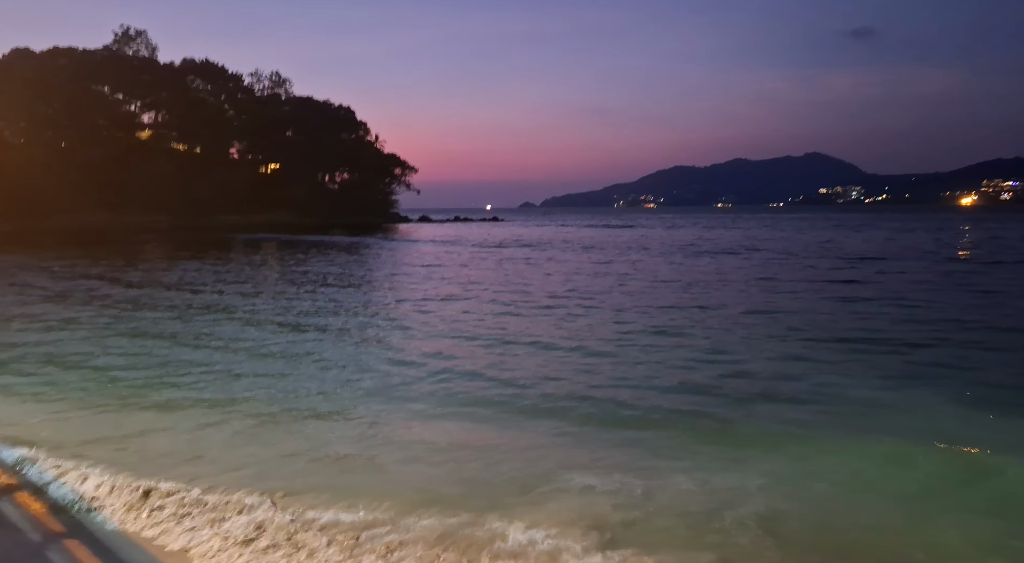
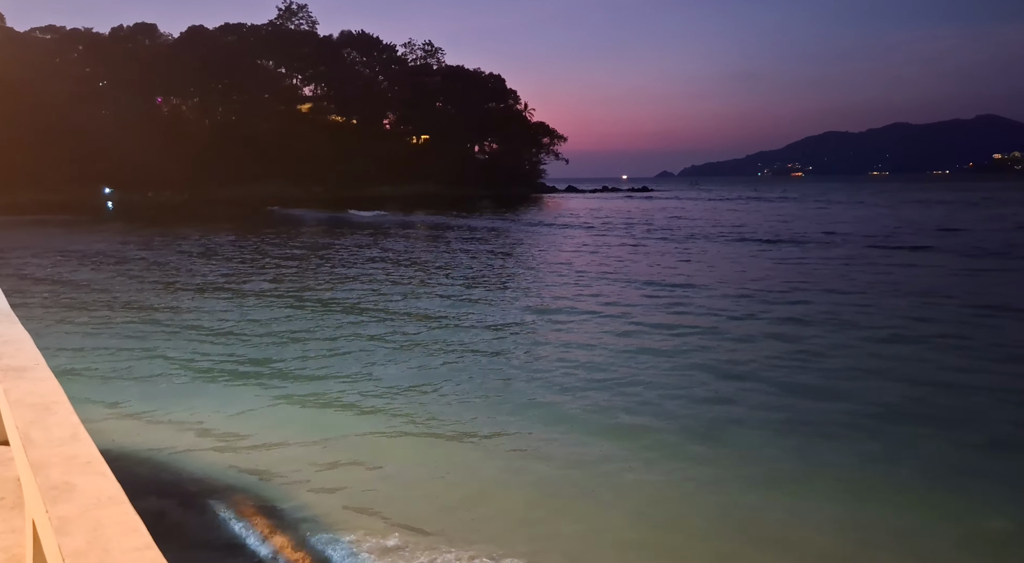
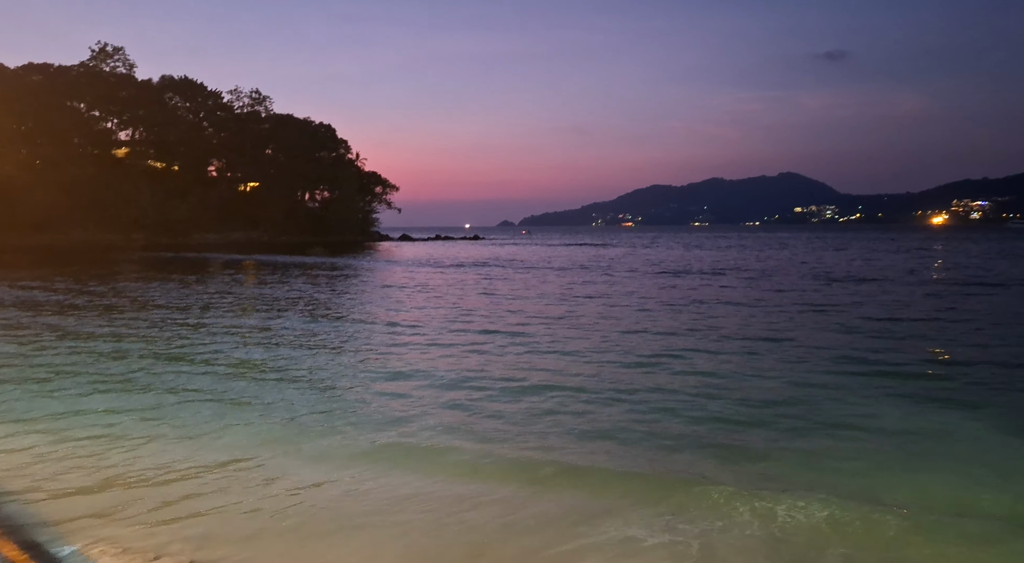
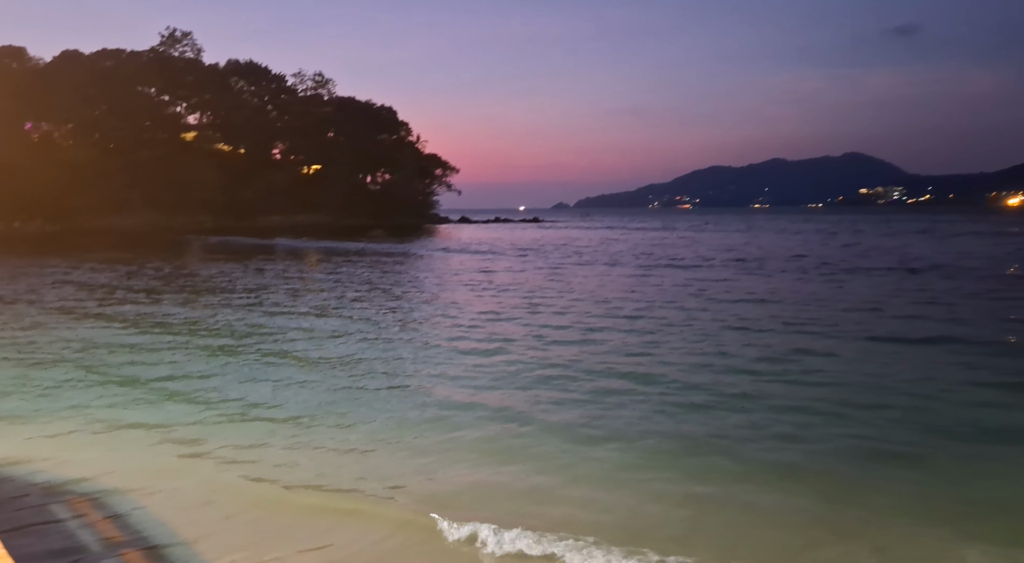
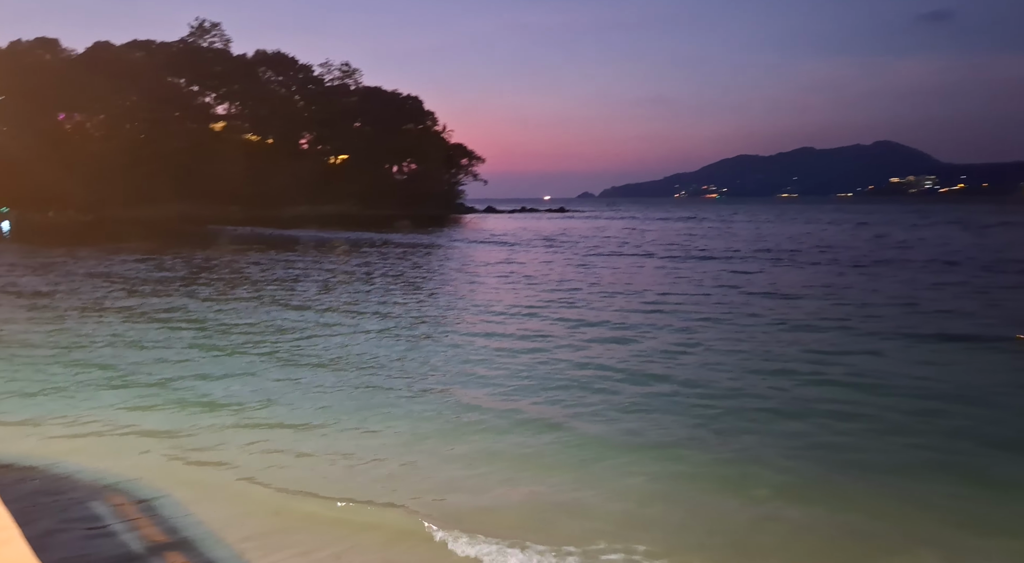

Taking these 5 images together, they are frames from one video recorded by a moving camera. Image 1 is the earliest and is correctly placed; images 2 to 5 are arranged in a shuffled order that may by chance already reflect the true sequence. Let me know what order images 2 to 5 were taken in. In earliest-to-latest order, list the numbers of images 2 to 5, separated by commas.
3, 4, 5, 2
